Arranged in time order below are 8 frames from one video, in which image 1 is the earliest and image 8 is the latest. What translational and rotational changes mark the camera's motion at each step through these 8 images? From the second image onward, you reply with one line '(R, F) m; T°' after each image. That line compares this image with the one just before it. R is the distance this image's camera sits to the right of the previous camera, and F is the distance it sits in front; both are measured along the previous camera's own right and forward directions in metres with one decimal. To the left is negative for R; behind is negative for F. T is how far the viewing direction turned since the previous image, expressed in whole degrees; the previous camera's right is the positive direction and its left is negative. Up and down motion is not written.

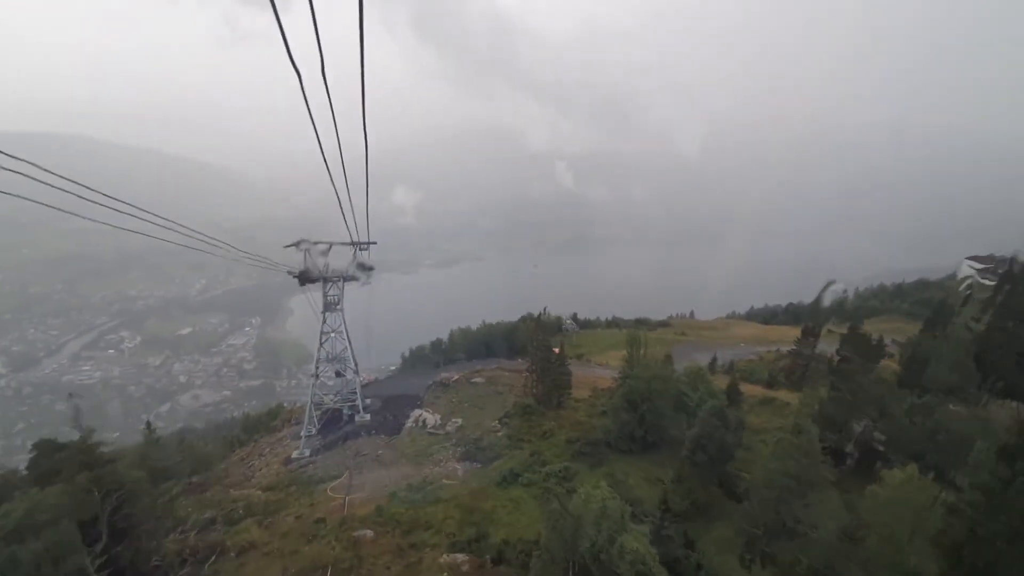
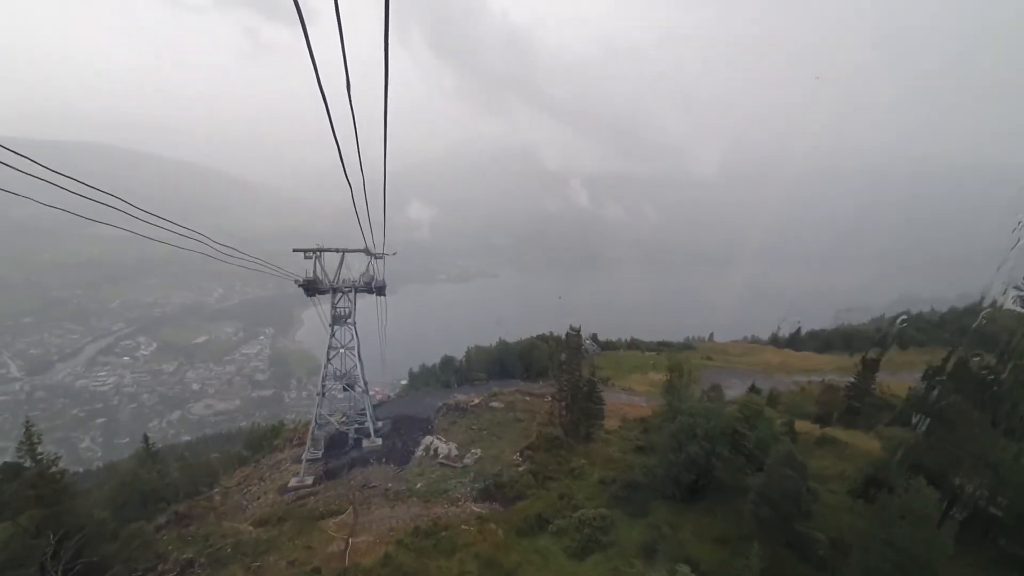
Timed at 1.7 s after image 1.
(-0.6, +2.1) m; -1°
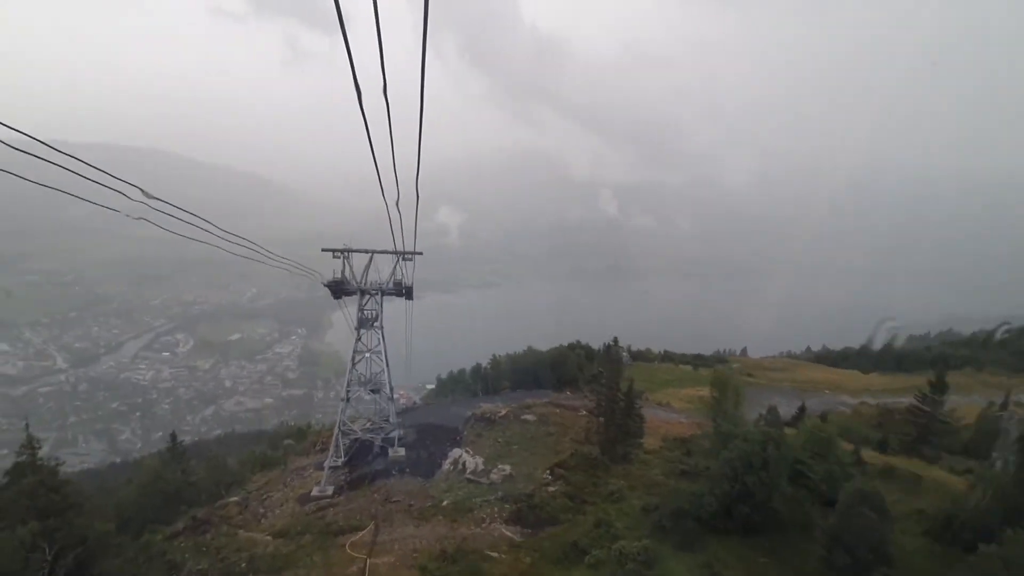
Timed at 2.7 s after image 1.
(-0.3, +1.2) m; -3°
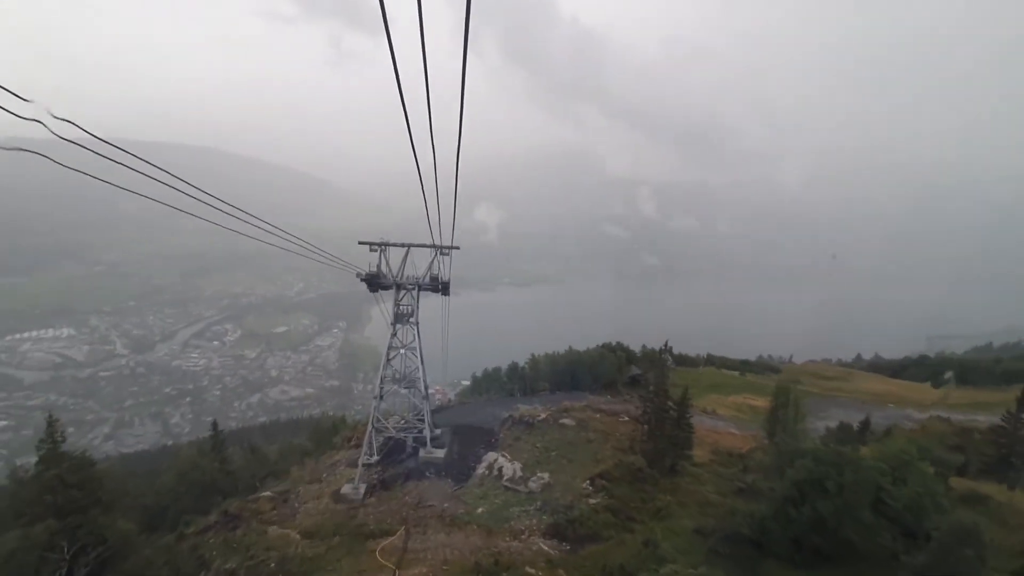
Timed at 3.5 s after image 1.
(-0.2, +1.0) m; -4°
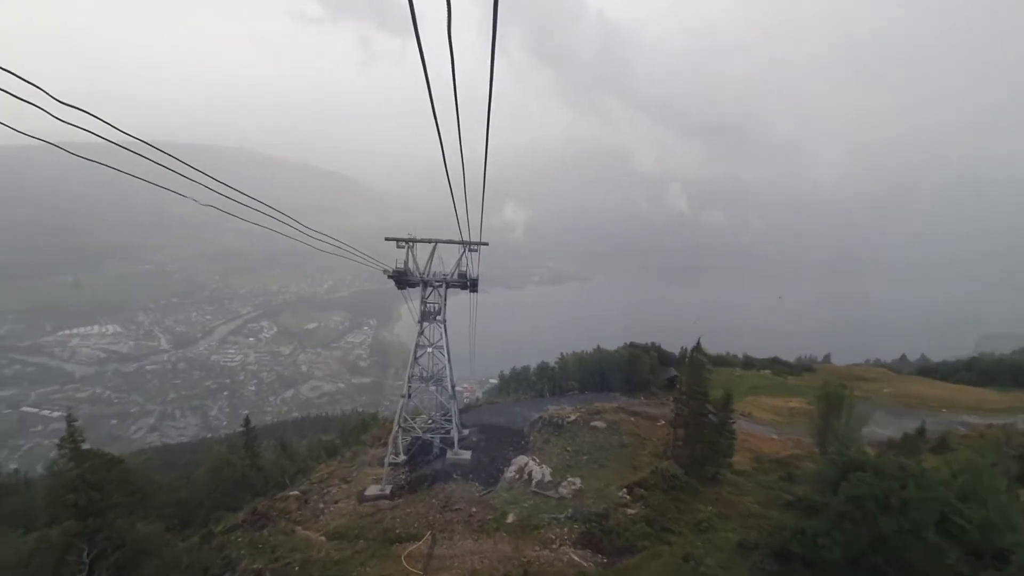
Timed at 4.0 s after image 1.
(-0.1, +0.6) m; -3°
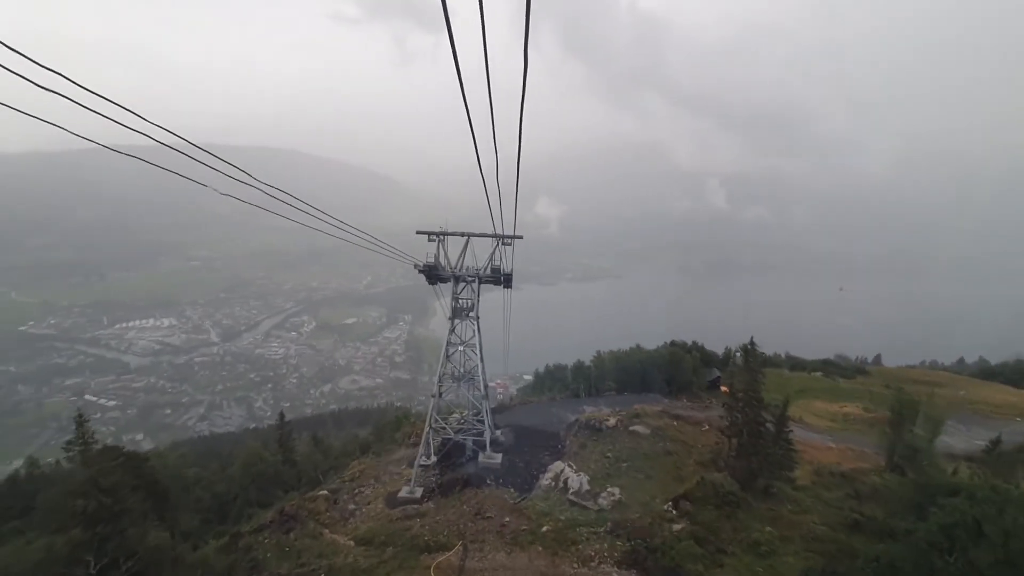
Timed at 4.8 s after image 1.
(-0.1, +1.0) m; -4°
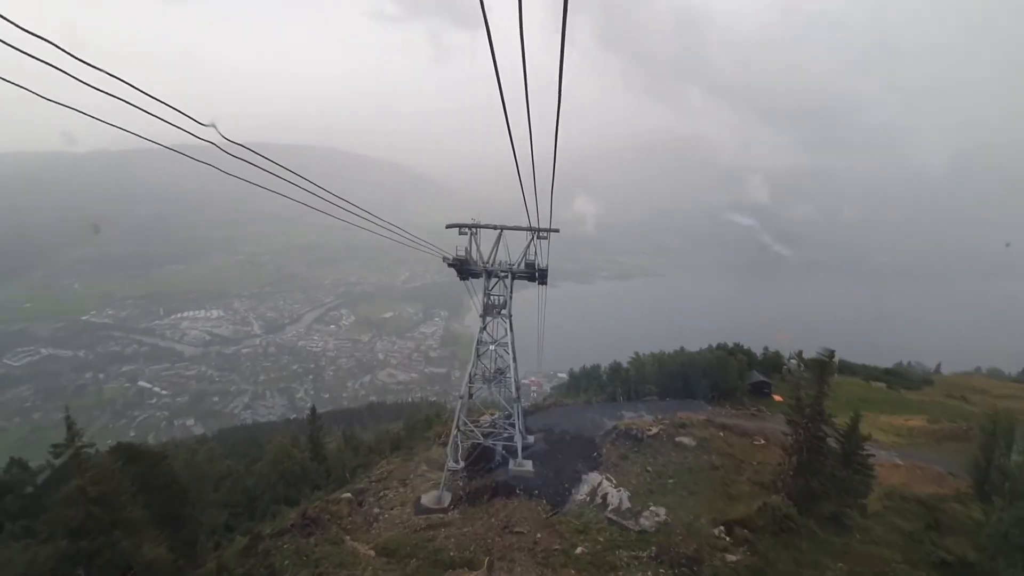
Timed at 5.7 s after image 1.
(0.0, +1.2) m; -4°
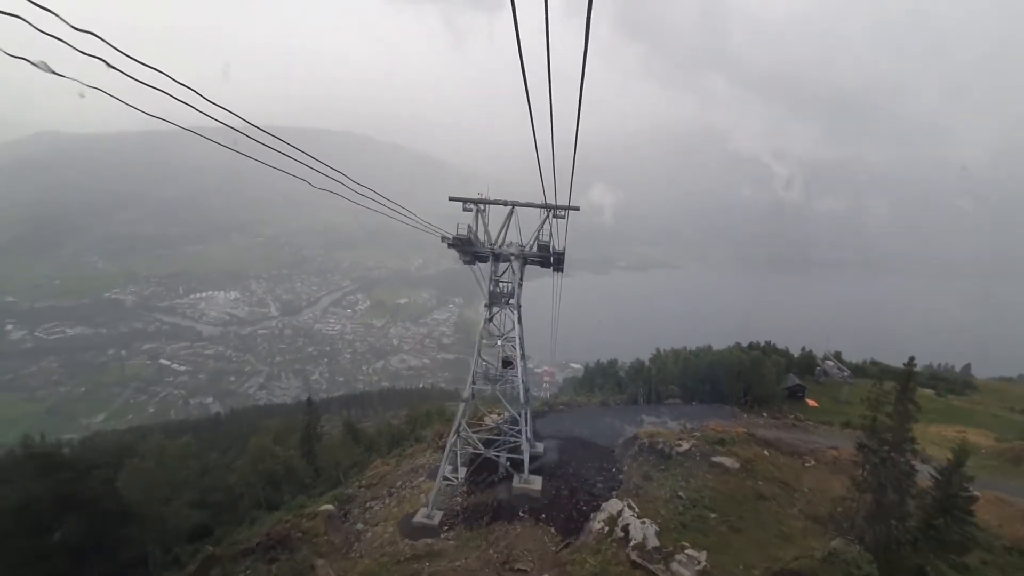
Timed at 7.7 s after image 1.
(+0.1, +2.7) m; -2°
